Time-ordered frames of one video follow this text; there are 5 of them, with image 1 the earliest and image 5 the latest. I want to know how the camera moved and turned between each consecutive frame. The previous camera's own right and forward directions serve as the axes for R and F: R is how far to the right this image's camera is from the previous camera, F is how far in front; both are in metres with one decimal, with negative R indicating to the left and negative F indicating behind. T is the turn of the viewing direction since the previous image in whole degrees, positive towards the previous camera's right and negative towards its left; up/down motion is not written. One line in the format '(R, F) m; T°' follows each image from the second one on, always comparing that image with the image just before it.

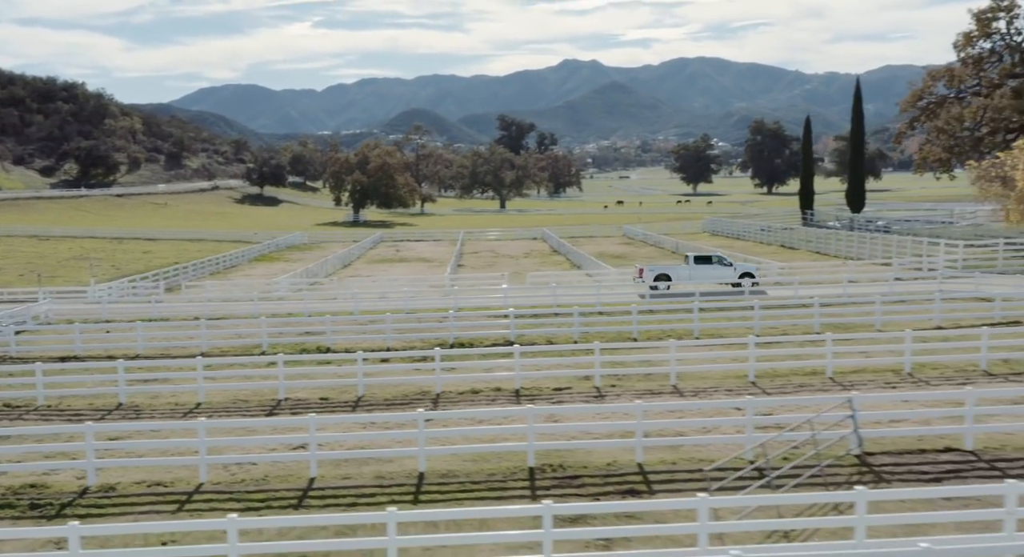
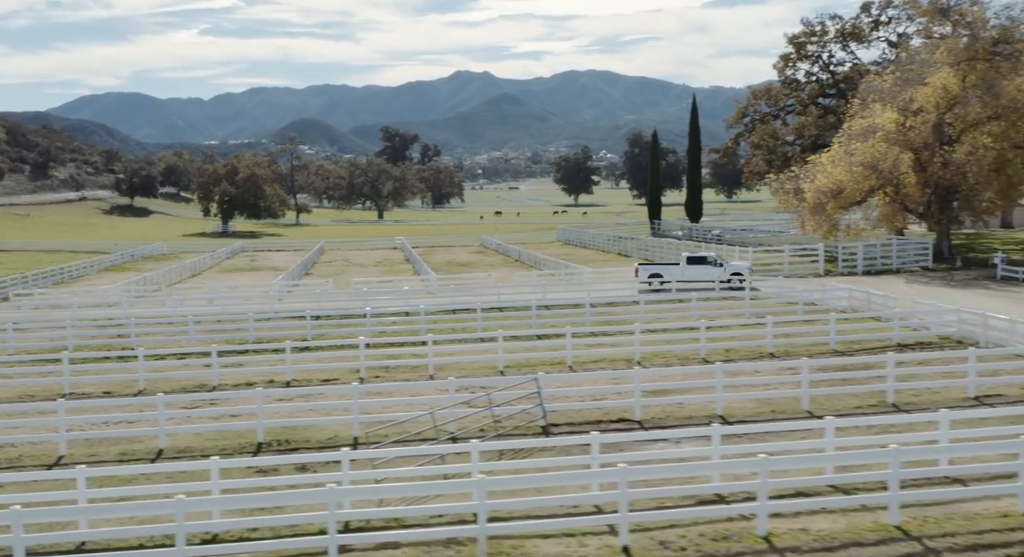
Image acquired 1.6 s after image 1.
(+2.9, -2.7) m; +6°
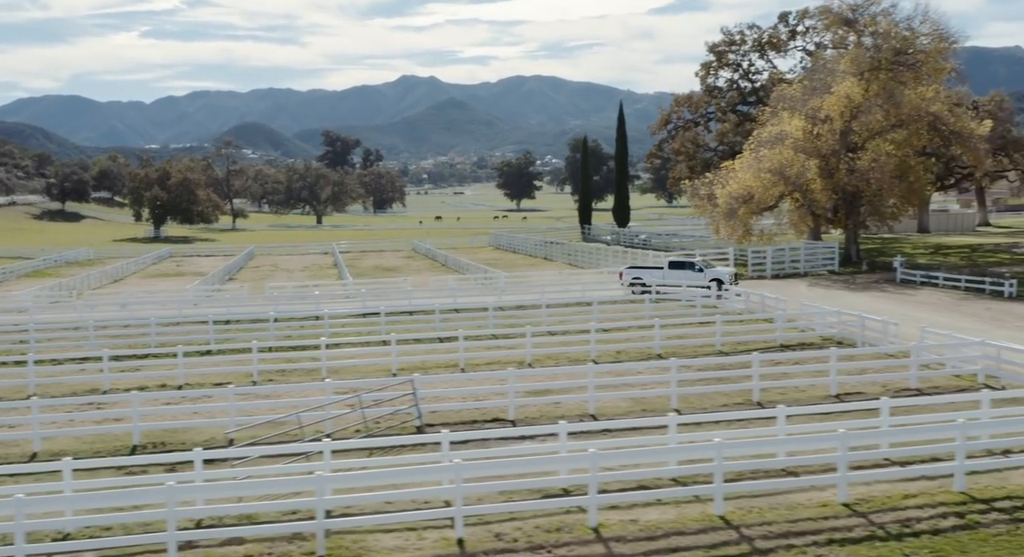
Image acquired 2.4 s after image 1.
(+1.4, -0.6) m; +3°
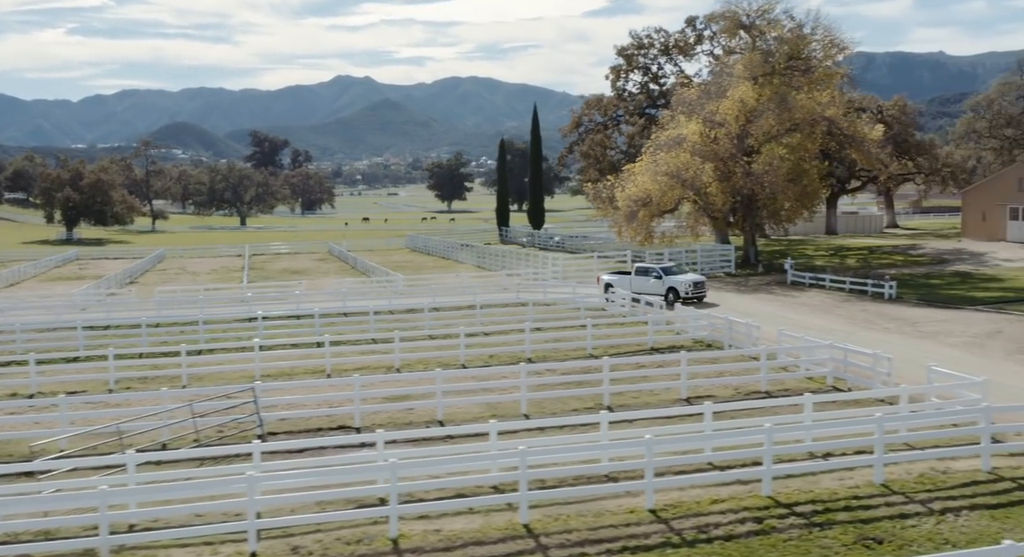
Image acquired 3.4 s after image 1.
(+1.8, +0.1) m; +3°
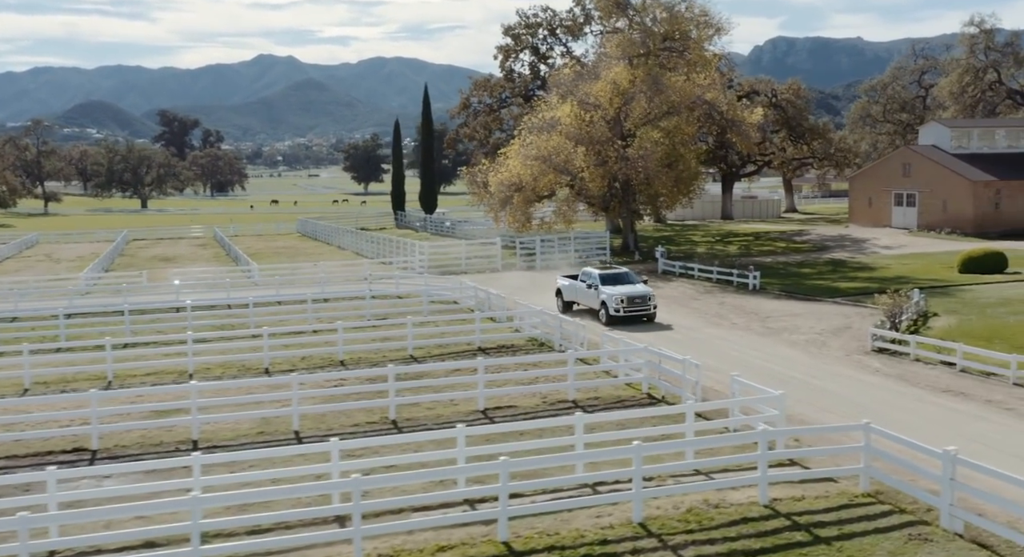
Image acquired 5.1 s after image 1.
(+2.8, +2.0) m; +4°
